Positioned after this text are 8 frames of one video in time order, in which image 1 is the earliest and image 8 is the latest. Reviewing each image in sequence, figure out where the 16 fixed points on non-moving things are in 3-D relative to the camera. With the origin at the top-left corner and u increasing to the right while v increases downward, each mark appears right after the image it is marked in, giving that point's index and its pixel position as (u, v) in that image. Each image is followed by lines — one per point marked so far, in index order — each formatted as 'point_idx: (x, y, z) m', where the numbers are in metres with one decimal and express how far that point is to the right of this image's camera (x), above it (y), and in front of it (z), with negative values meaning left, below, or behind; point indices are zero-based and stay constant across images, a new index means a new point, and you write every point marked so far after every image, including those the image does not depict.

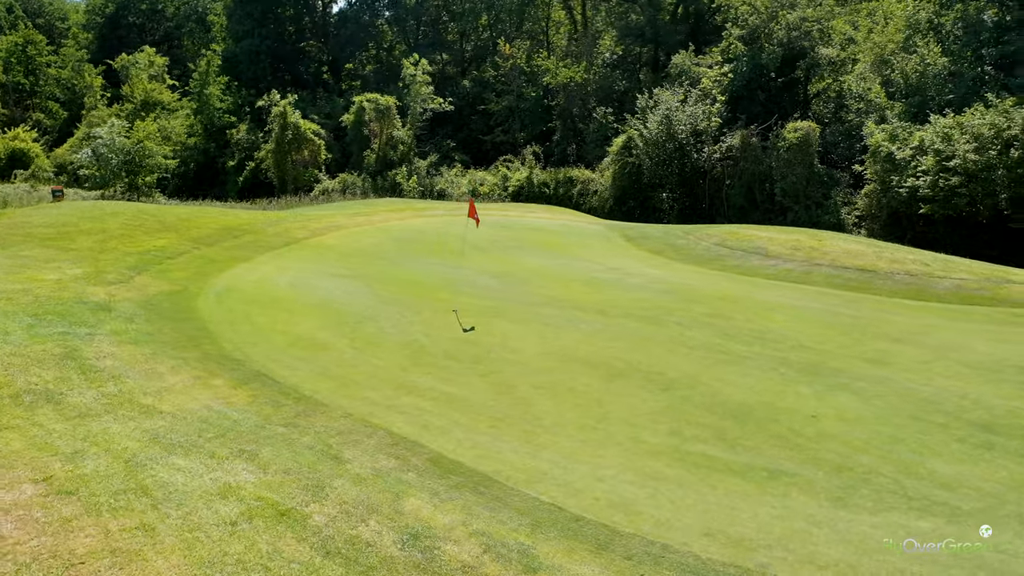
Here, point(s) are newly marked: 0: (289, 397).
0: (-2.5, -1.3, +9.4) m
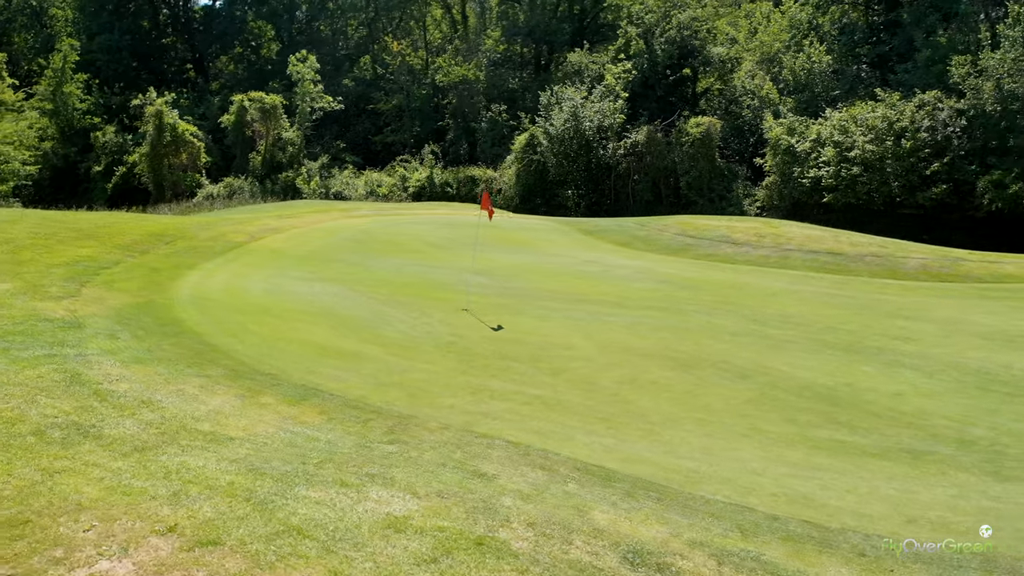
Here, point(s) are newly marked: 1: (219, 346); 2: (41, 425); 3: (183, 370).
0: (-1.4, -1.2, +8.3) m
1: (-3.6, -0.7, +10.3) m
2: (-4.2, -1.2, +7.4) m
3: (-3.6, -0.9, +9.2) m
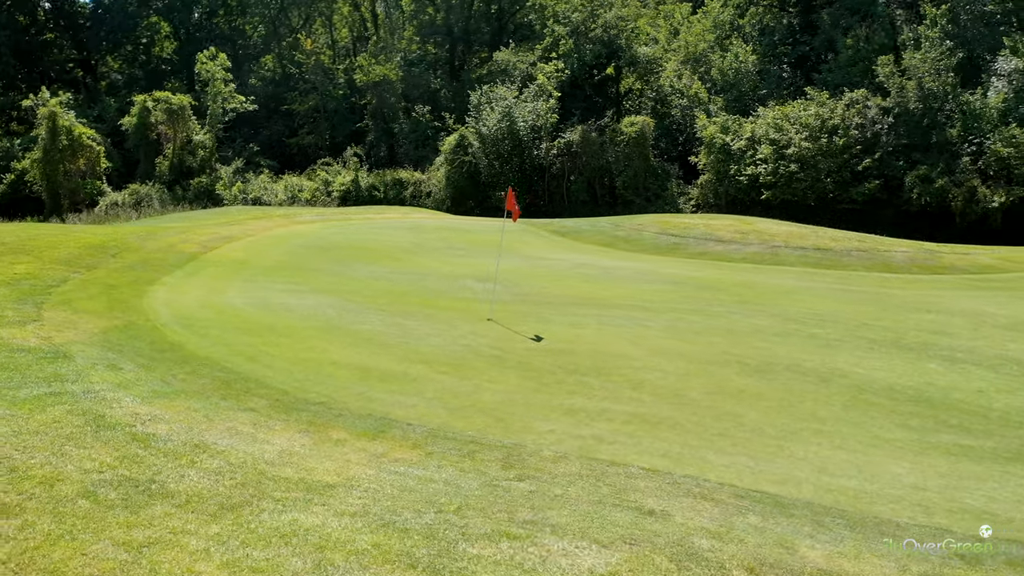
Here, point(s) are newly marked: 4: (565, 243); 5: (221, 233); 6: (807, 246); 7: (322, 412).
0: (-0.4, -1.3, +7.2) m
1: (-2.9, -0.9, +8.9) m
2: (-3.1, -1.4, +6.0) m
3: (-2.7, -1.1, +7.9) m
4: (+1.2, +1.0, +18.7) m
5: (-6.7, +1.3, +19.0) m
6: (+6.2, +0.9, +17.1) m
7: (-1.7, -1.2, +7.8) m
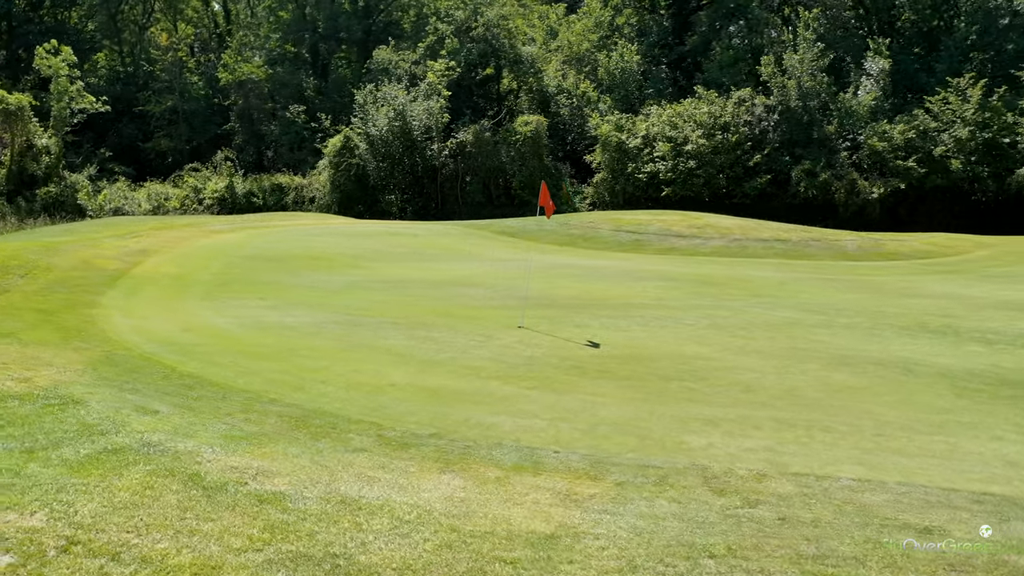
0: (+1.0, -1.4, +6.2) m
1: (-1.8, -1.1, +7.4) m
2: (-1.4, -1.5, +4.5) m
3: (-1.4, -1.2, +6.5) m
4: (+0.2, +1.0, +17.8) m
5: (-7.7, +0.8, +16.6) m
6: (+5.4, +1.1, +17.3) m
7: (-0.5, -1.3, +6.6) m
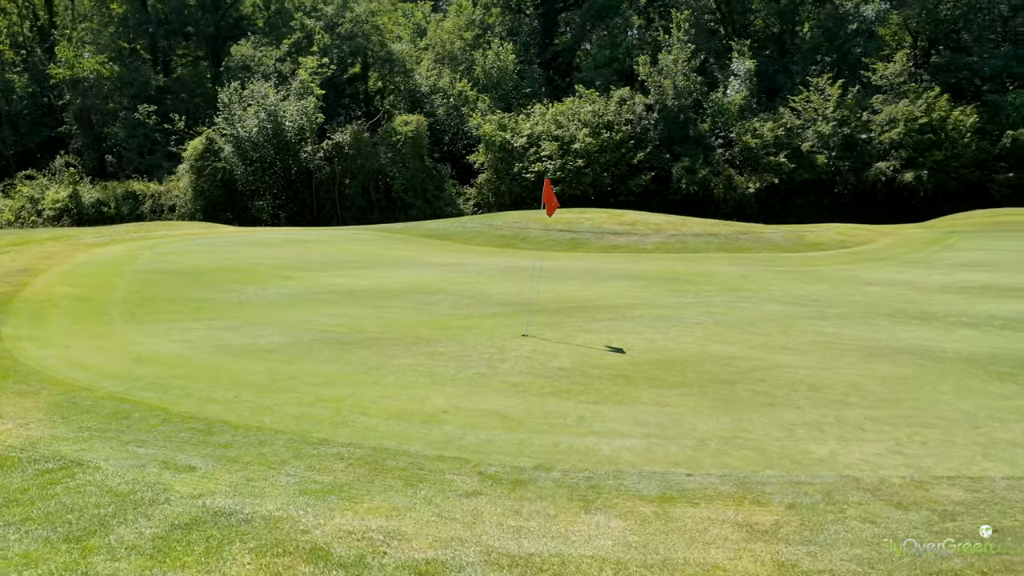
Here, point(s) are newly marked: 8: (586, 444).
0: (+1.9, -1.3, +5.6) m
1: (-1.0, -1.2, +6.2) m
2: (-0.1, -1.6, +3.5) m
3: (-0.5, -1.3, +5.3) m
4: (-1.2, +0.8, +16.8) m
5: (-8.7, +0.4, +14.1) m
6: (+3.9, +1.2, +17.3) m
7: (+0.4, -1.3, +5.7) m
8: (+0.6, -1.2, +6.4) m
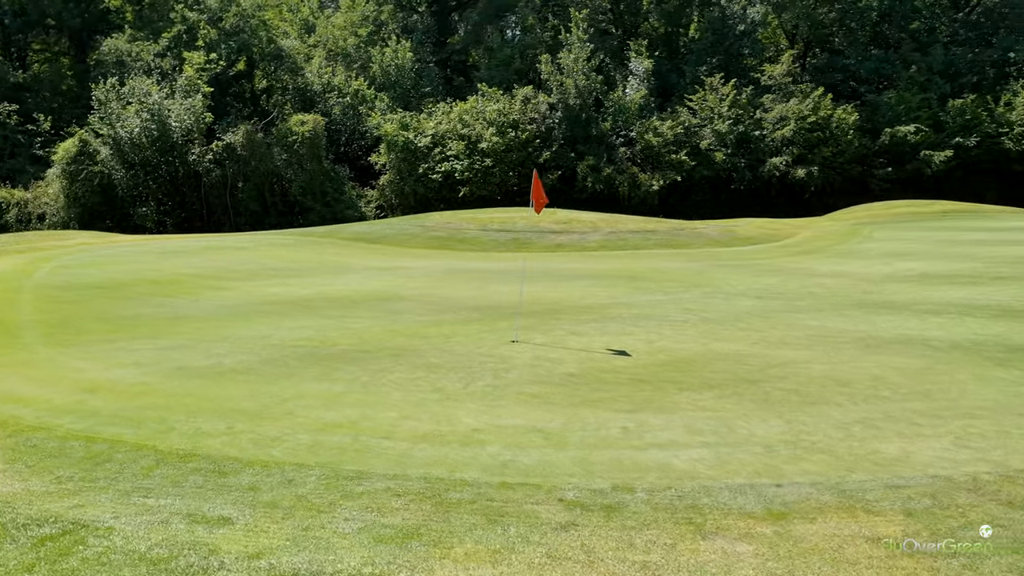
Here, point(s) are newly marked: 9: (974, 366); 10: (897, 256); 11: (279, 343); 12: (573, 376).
0: (+2.5, -1.3, +5.3) m
1: (-0.6, -1.2, +5.5) m
2: (+0.8, -1.6, +2.9) m
3: (+0.1, -1.4, +4.6) m
4: (-2.4, +0.7, +15.9) m
5: (-9.4, +0.1, +12.0) m
6: (+2.6, +1.2, +17.1) m
7: (+0.9, -1.3, +5.1) m
8: (+1.0, -1.2, +5.8) m
9: (+4.7, -0.8, +8.4) m
10: (+7.7, +0.6, +16.6) m
11: (-2.6, -0.6, +9.1) m
12: (+0.5, -0.8, +7.9) m
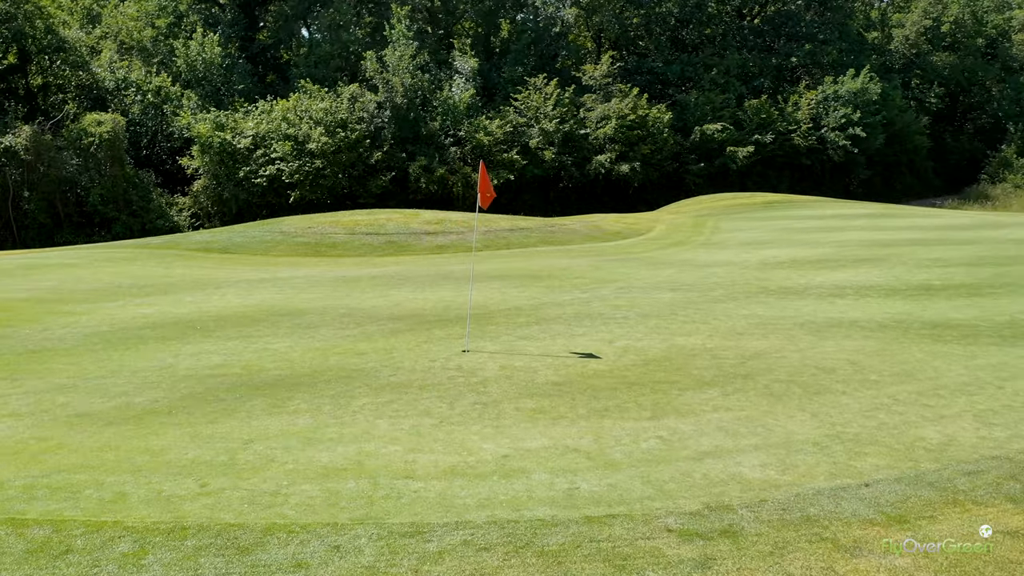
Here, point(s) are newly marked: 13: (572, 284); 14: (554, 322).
0: (+2.9, -1.2, +5.1) m
1: (-0.1, -1.3, +4.5) m
2: (+1.9, -1.5, +2.4) m
3: (+0.7, -1.3, +3.9) m
4: (-4.5, +0.5, +14.2) m
5: (-10.3, -0.5, +8.8) m
6: (0.0, +1.2, +16.6) m
7: (+1.4, -1.3, +4.6) m
8: (+1.3, -1.2, +5.3) m
9: (+4.2, -0.6, +8.6) m
10: (+5.1, +0.9, +17.4) m
11: (-3.0, -0.8, +7.6) m
12: (+0.4, -0.8, +7.2) m
13: (+0.8, +0.1, +11.8) m
14: (+0.5, -0.4, +9.5) m
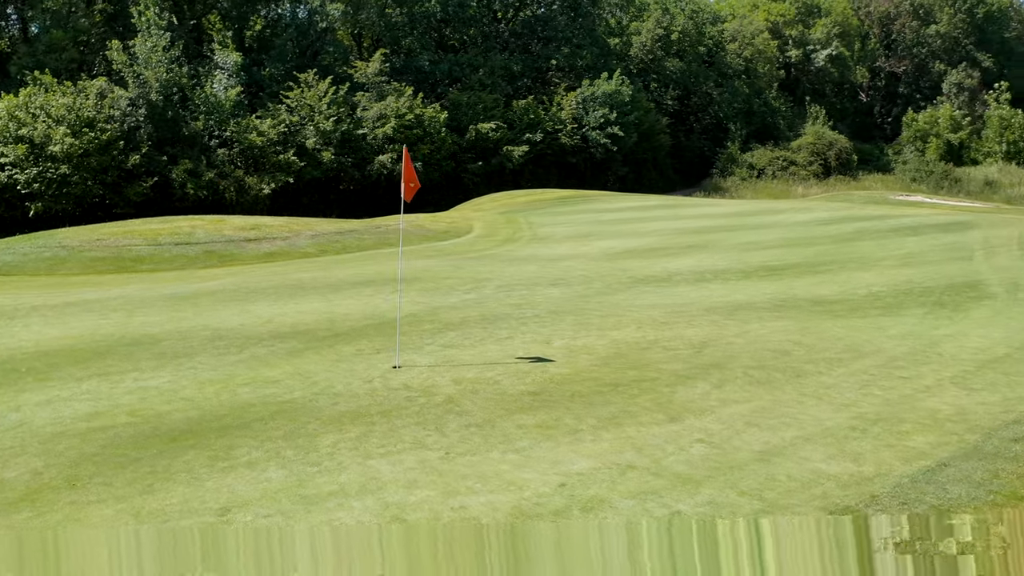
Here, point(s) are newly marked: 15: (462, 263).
0: (+3.2, -0.9, +5.1) m
1: (+0.5, -1.2, +3.7) m
2: (+3.1, -1.4, +2.2) m
3: (+1.5, -1.3, +3.3) m
4: (-6.7, +0.1, +11.5) m
5: (-10.5, -1.2, +4.6) m
6: (-3.2, +1.1, +15.2) m
7: (+2.0, -1.1, +4.2) m
8: (+1.6, -1.1, +4.8) m
9: (+3.4, -0.3, +8.9) m
10: (+1.5, +1.1, +17.5) m
11: (-3.2, -1.0, +5.7) m
12: (+0.1, -0.8, +6.3) m
13: (-0.9, 0.0, +10.9) m
14: (-0.5, -0.4, +8.6) m
15: (-0.8, +0.4, +13.1) m
